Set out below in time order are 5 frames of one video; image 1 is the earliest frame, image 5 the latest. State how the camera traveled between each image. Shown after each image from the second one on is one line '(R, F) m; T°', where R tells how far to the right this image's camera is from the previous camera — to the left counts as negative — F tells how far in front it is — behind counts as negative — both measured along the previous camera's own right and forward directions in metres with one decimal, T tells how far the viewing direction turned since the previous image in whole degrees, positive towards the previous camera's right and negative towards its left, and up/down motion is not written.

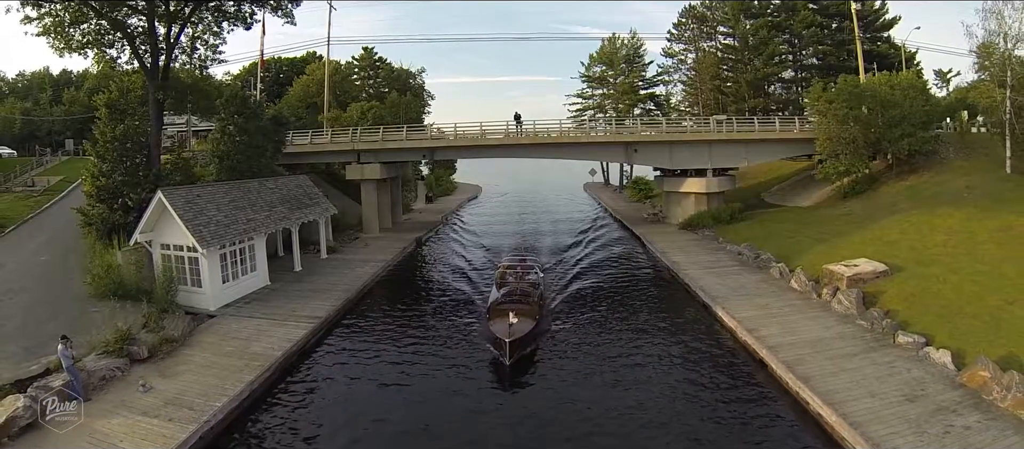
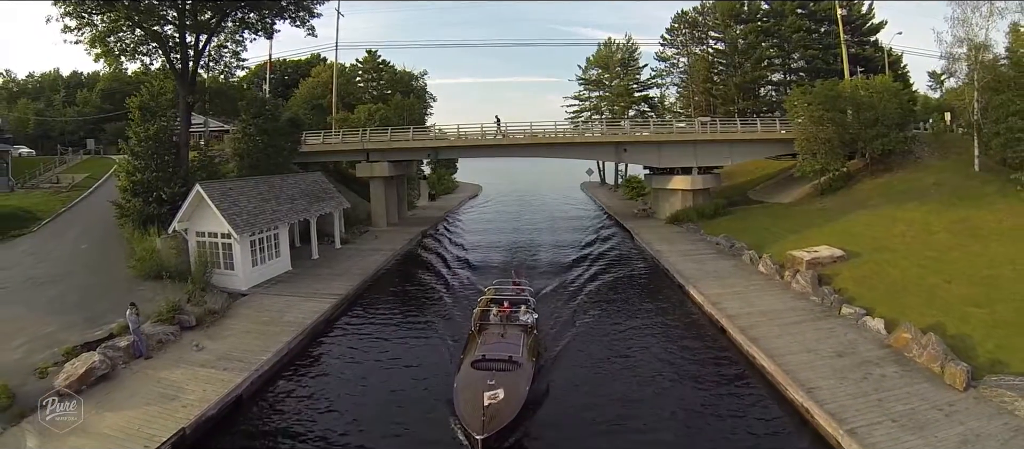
(+0.1, -2.7) m; 0°
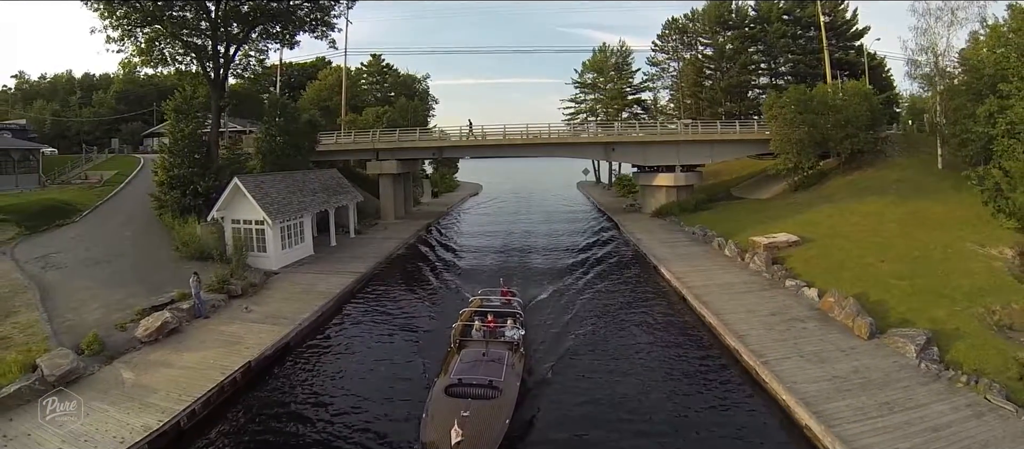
(+0.2, -3.6) m; 0°
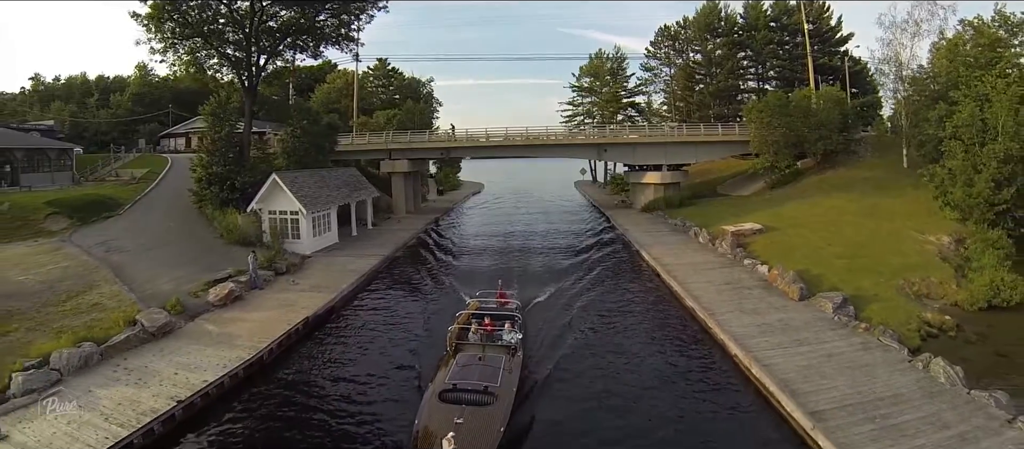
(-0.1, -4.2) m; 0°
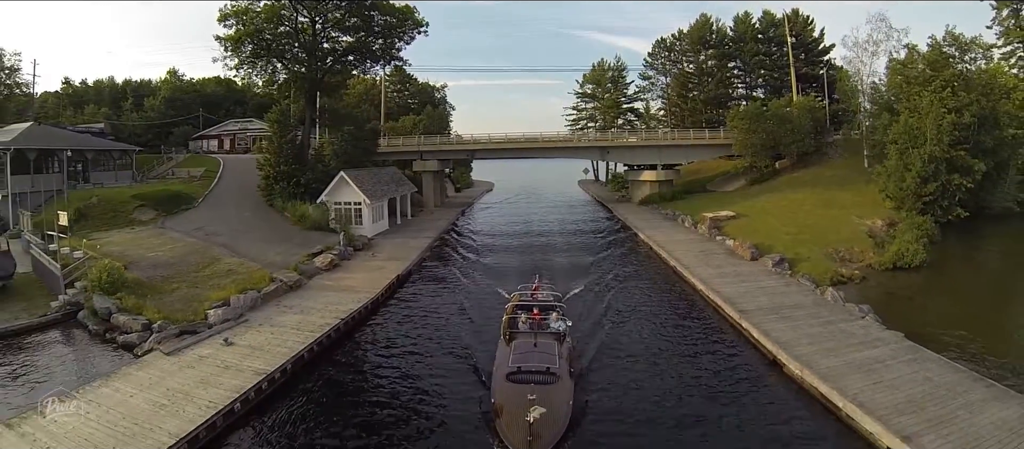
(-1.7, -7.8) m; 0°
